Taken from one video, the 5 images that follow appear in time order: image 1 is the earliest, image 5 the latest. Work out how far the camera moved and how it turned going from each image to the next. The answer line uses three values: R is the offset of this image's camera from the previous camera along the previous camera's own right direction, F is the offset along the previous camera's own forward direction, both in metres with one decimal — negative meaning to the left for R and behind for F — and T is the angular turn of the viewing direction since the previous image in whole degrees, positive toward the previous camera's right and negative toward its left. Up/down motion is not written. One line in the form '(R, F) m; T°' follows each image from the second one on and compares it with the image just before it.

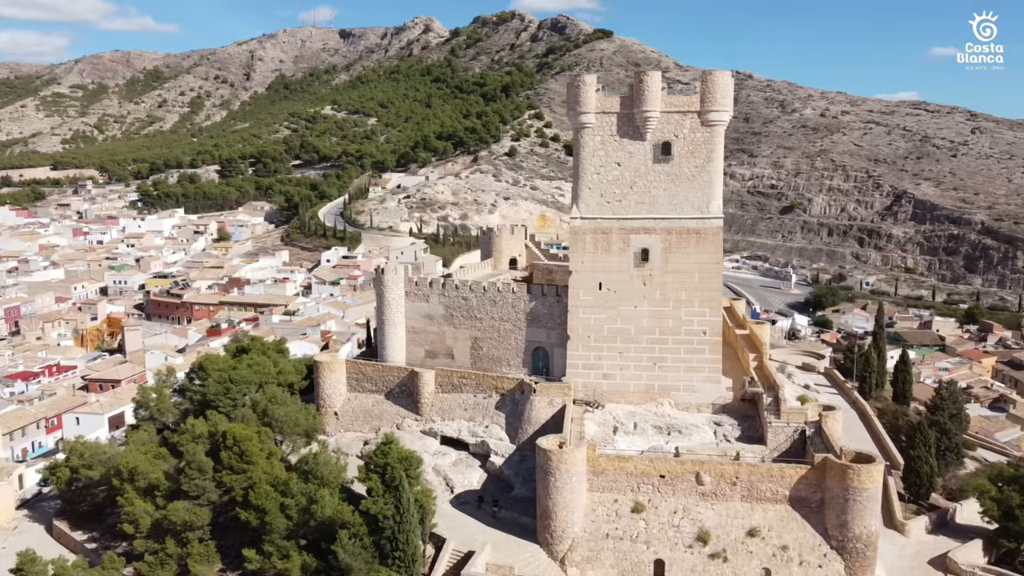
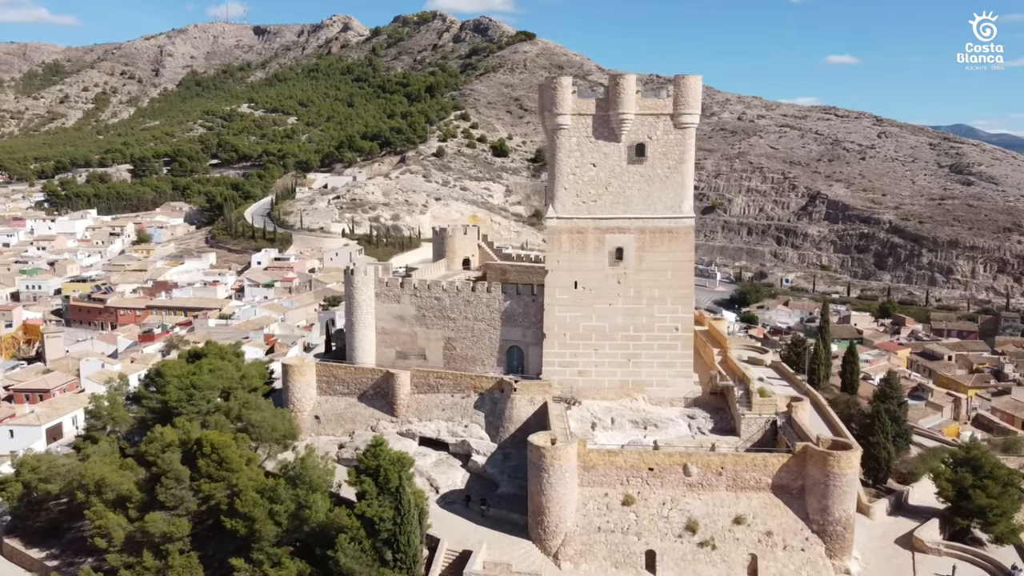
(-1.7, -0.1) m; +6°
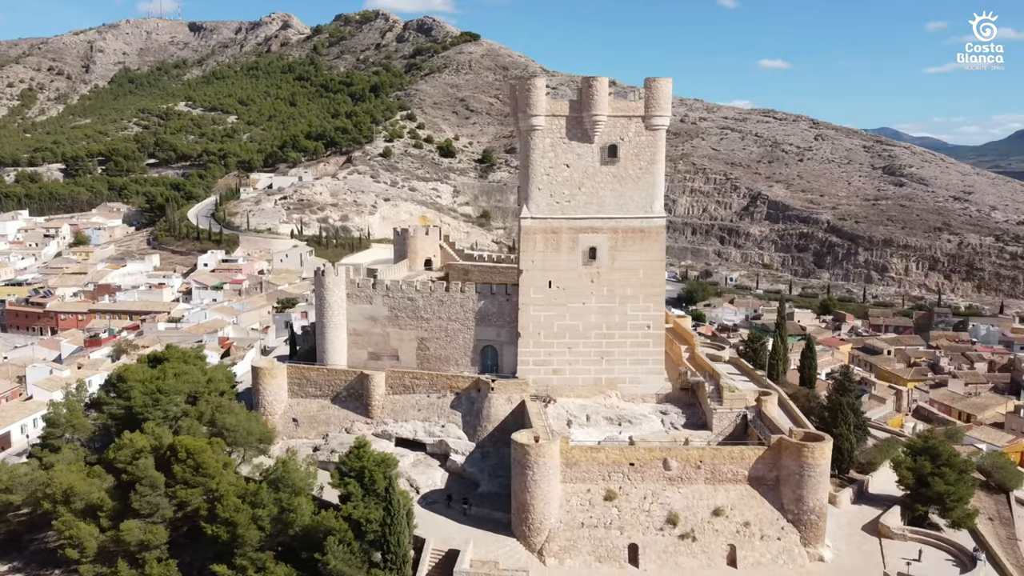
(-0.9, -0.1) m; +4°
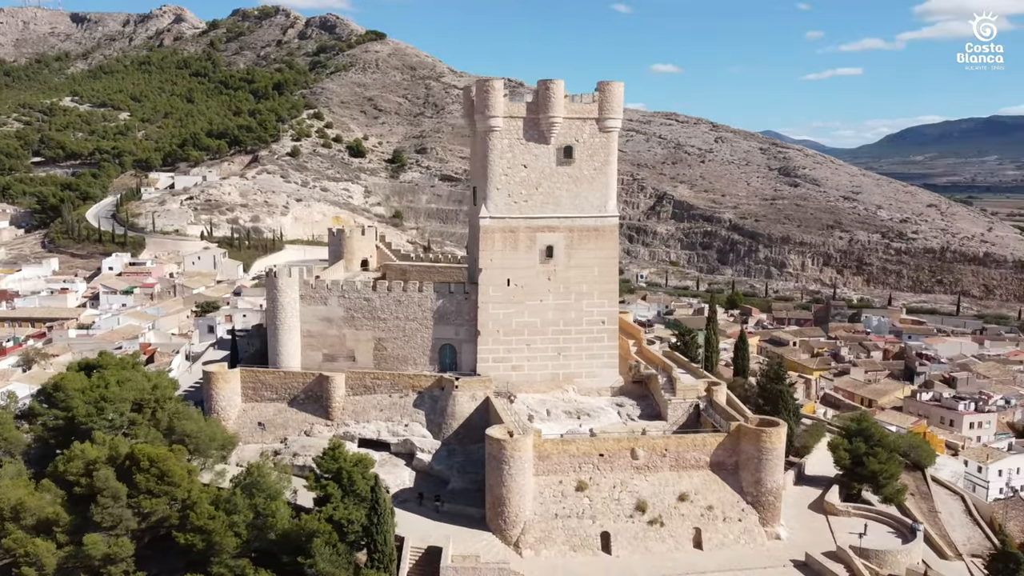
(-1.7, -0.2) m; +7°
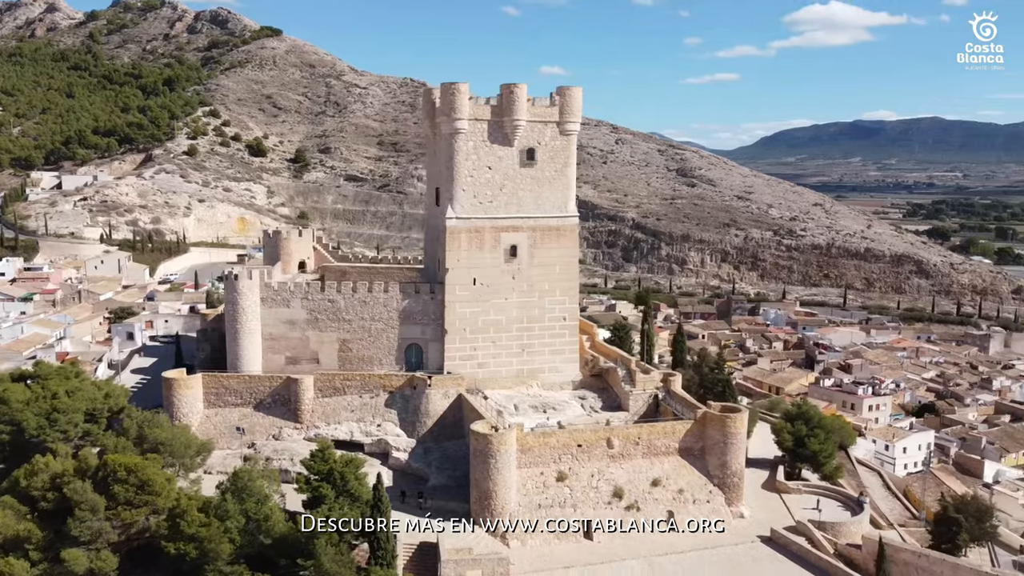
(-2.2, -0.4) m; +8°
